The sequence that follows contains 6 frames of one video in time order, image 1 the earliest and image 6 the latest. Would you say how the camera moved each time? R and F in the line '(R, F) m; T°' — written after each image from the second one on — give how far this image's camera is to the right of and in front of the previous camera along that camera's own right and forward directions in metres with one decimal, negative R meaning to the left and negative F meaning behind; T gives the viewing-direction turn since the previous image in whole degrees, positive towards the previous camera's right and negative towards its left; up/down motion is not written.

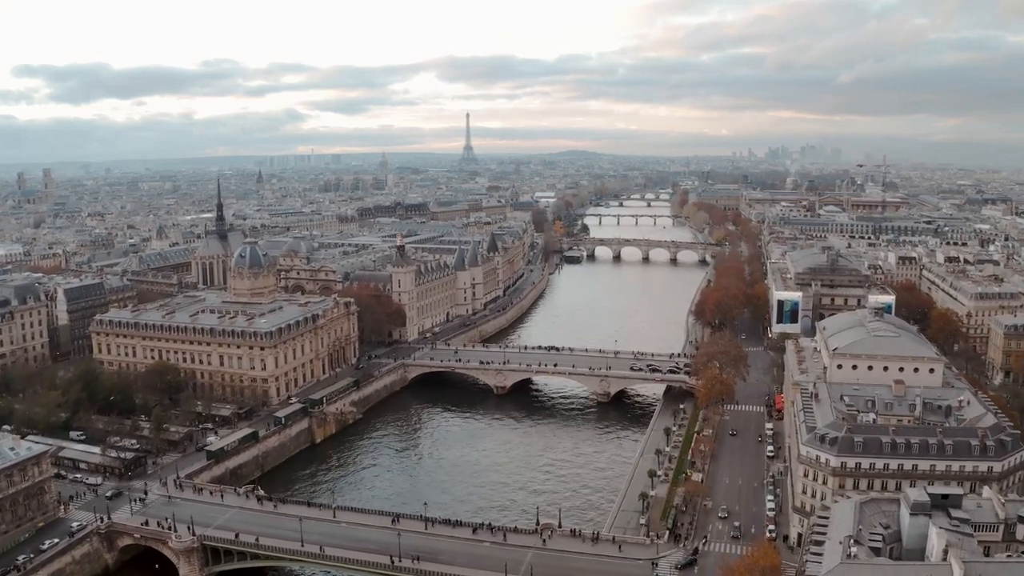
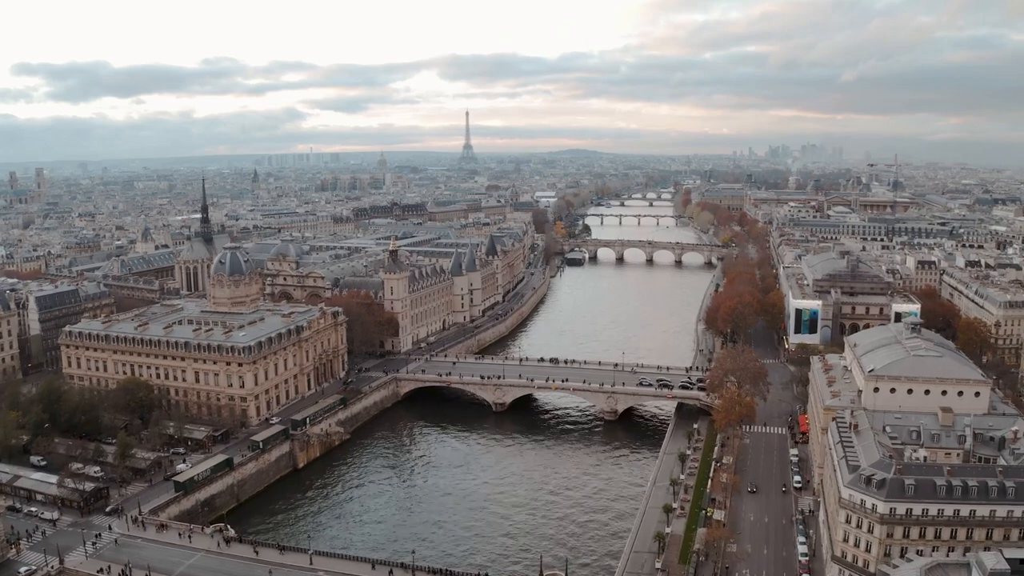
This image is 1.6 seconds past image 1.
(0.0, +5.6) m; 0°
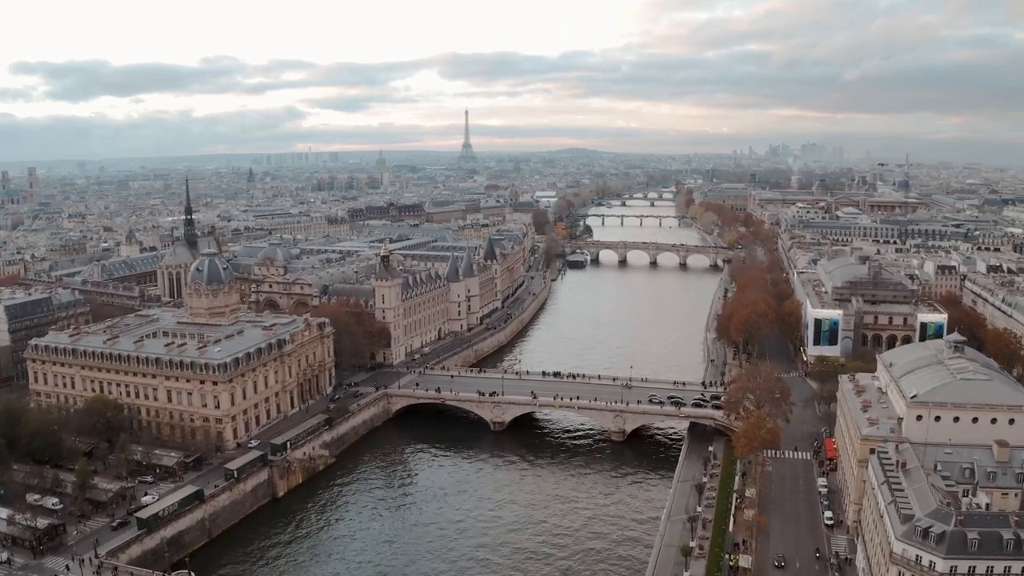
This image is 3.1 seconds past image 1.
(0.0, +5.4) m; 0°
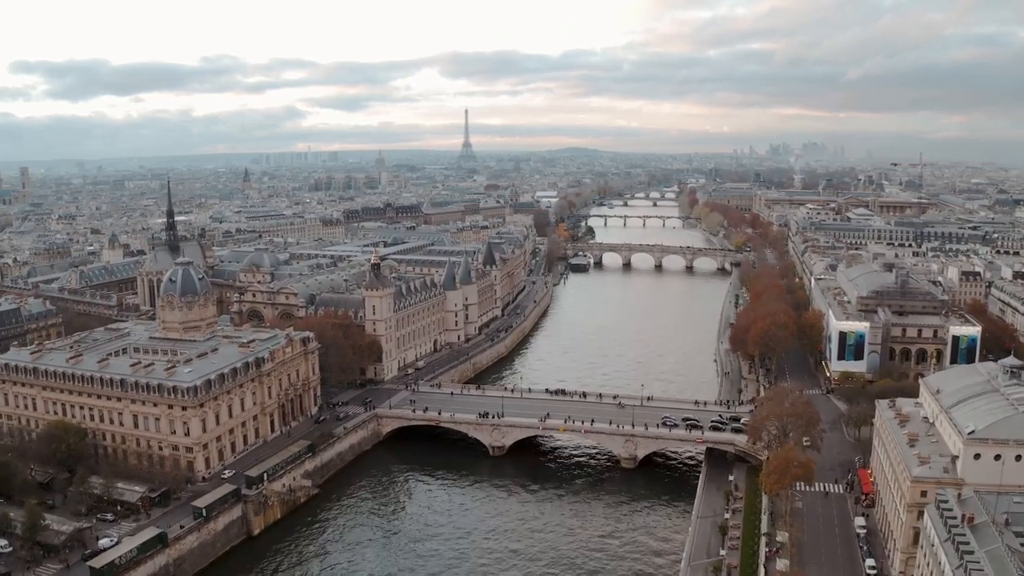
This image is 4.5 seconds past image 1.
(0.0, +5.7) m; 0°
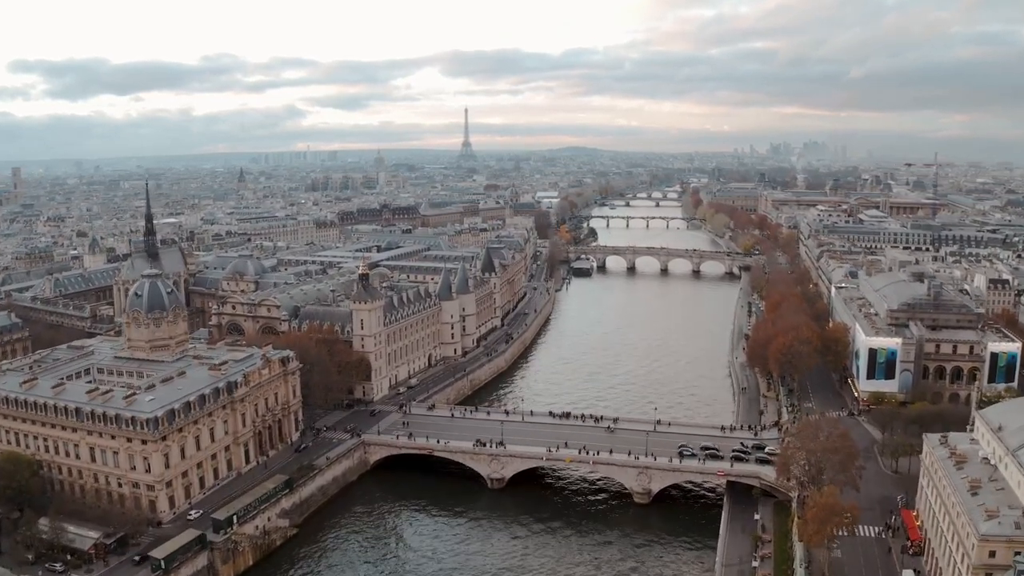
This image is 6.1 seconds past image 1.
(0.0, +5.9) m; 0°
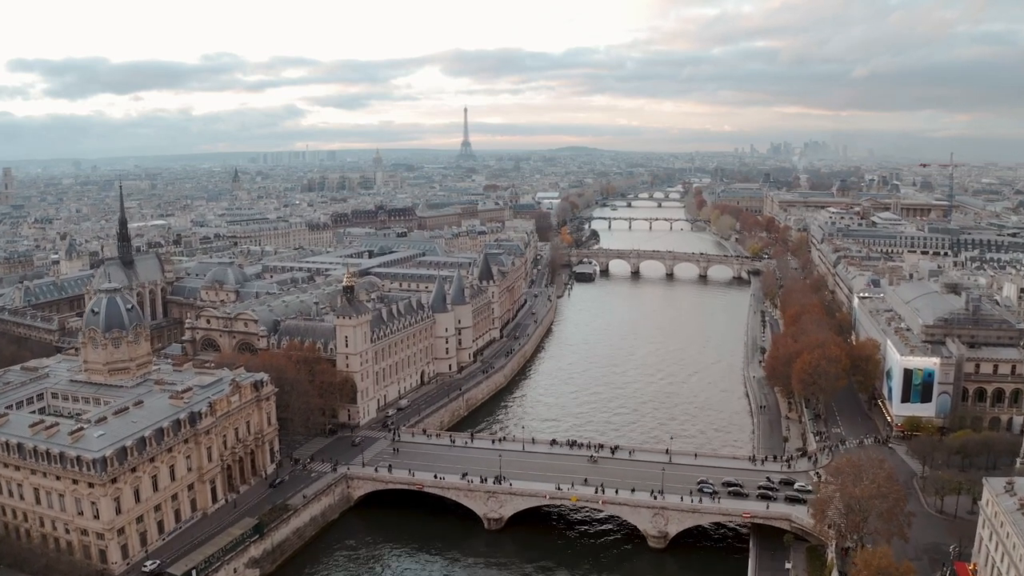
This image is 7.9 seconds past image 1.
(0.0, +6.0) m; 0°
